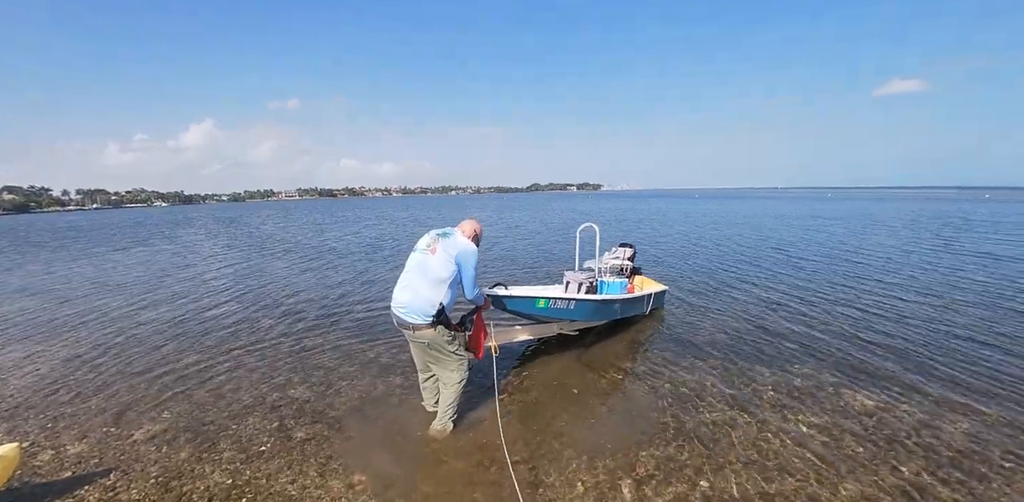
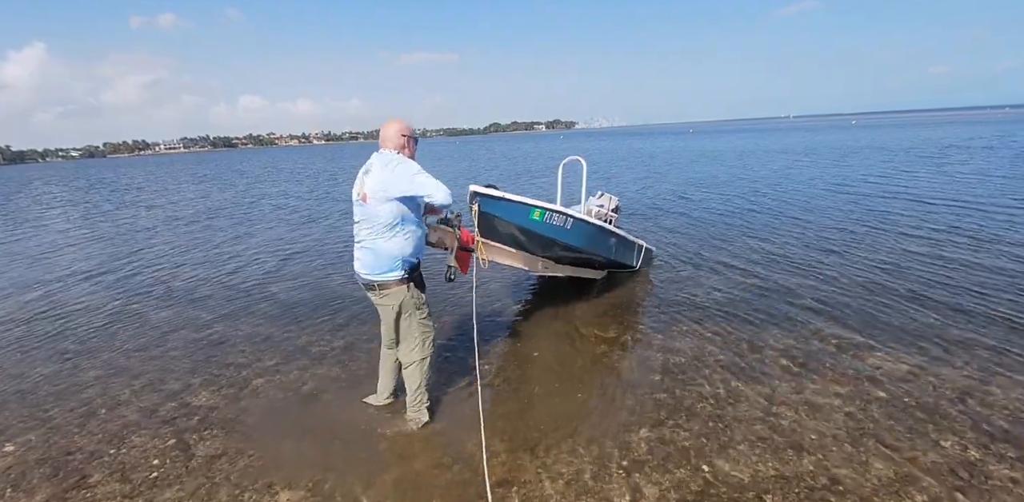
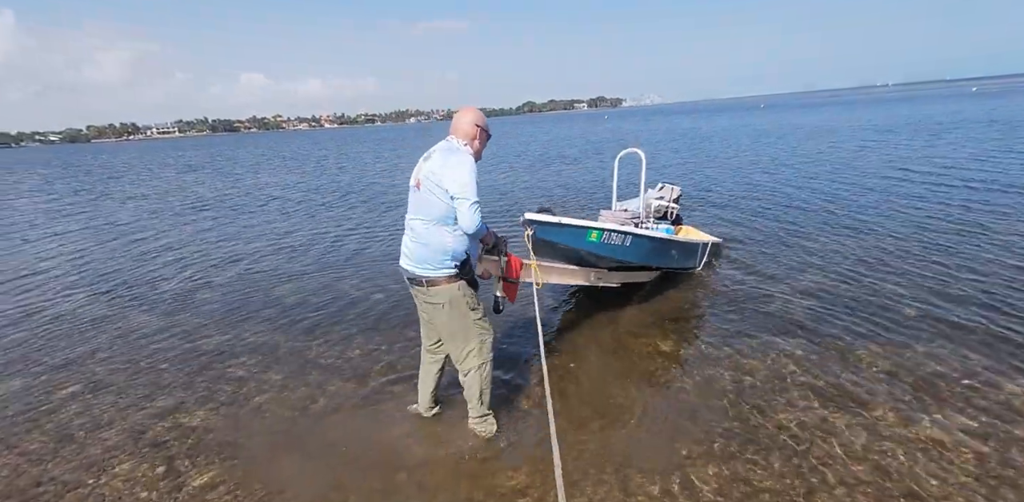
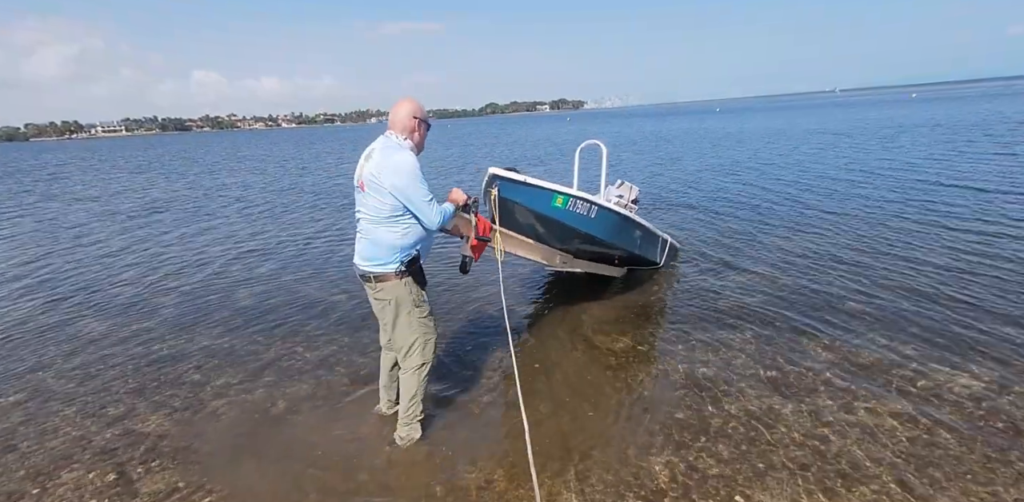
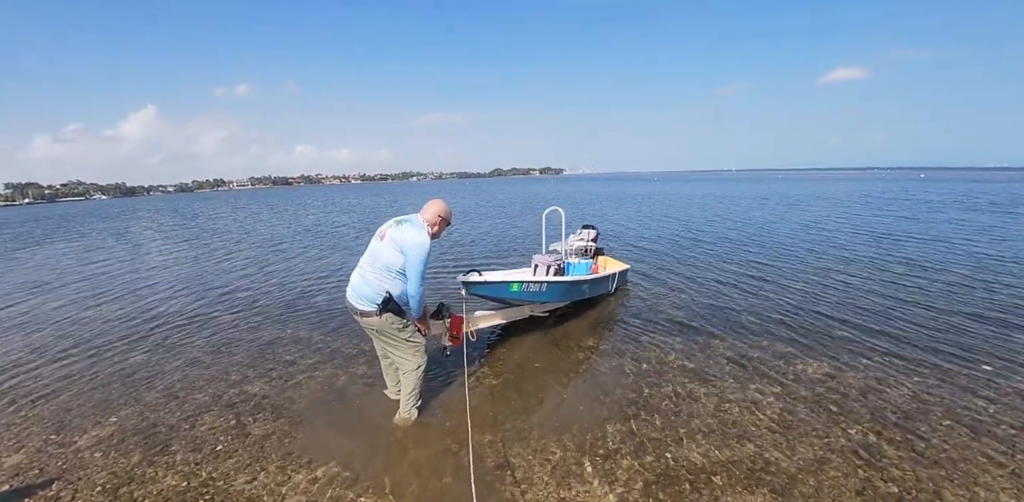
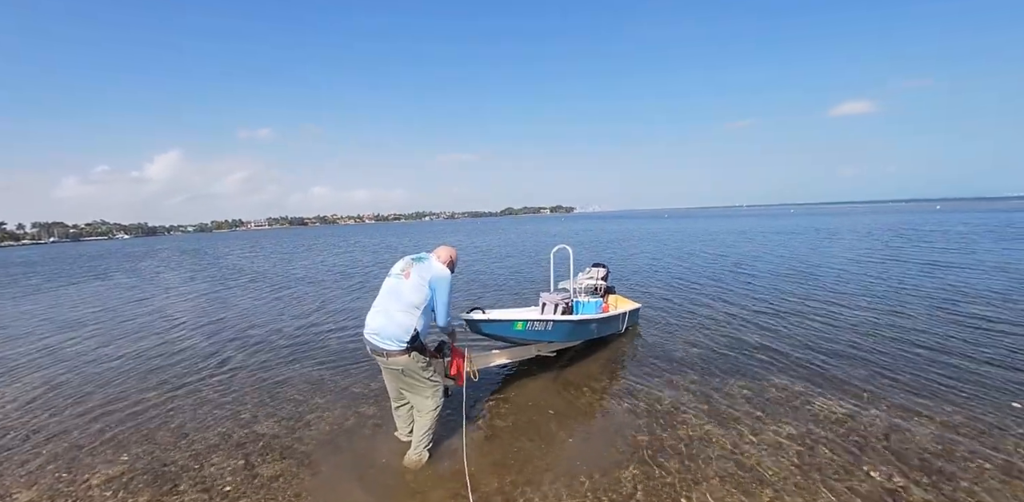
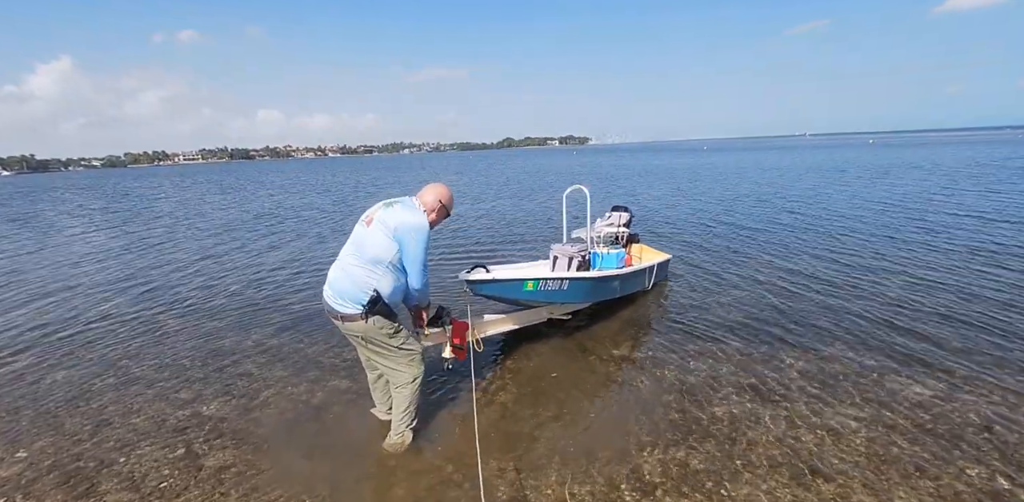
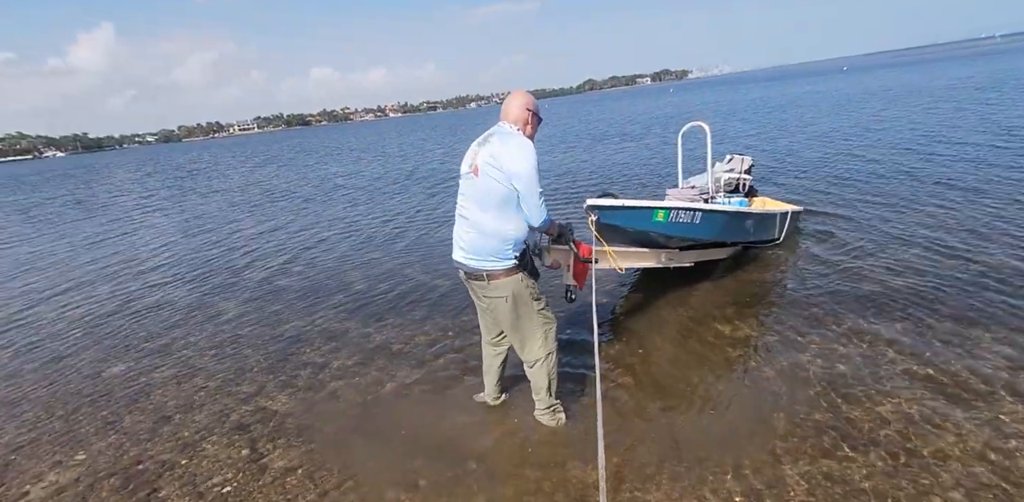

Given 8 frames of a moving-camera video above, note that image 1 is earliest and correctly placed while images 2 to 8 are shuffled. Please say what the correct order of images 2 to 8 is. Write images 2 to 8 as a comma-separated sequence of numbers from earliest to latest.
6, 5, 7, 2, 4, 3, 8
